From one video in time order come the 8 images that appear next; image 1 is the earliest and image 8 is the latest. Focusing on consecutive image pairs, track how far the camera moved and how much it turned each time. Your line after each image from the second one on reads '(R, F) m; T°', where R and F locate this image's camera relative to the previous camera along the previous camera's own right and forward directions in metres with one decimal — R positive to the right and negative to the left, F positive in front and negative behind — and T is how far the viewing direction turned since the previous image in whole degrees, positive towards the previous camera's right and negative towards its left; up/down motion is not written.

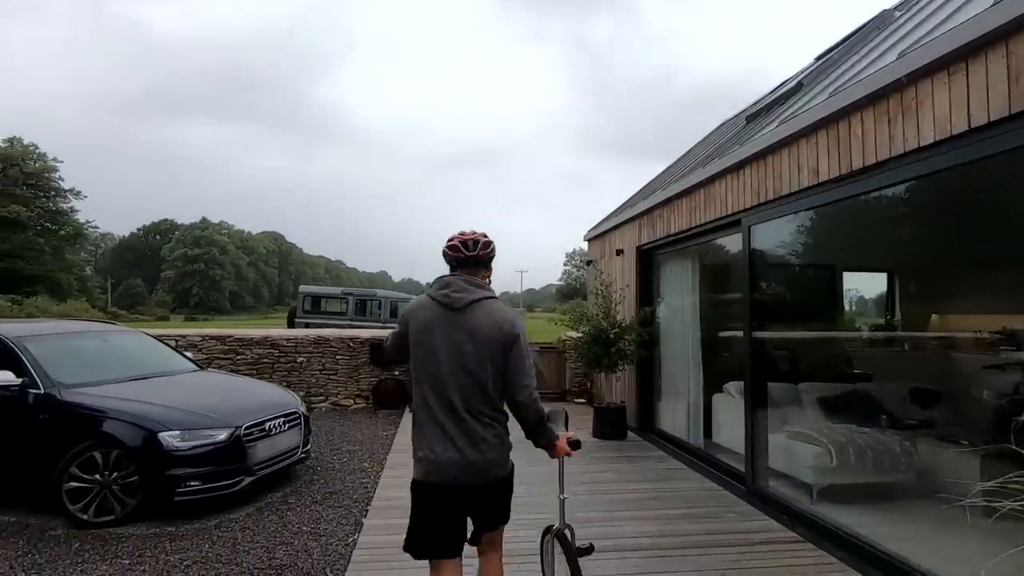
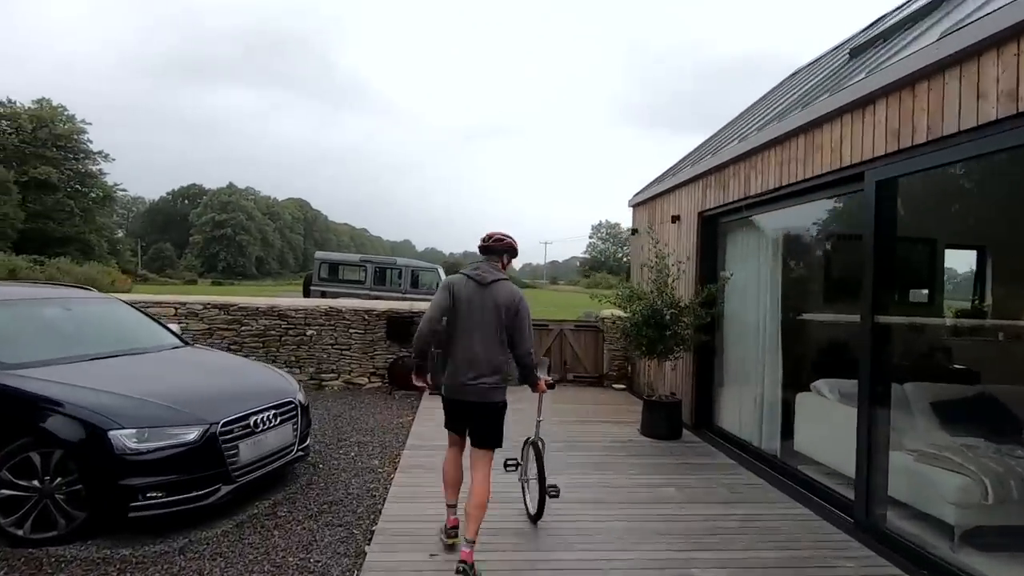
(-0.2, +1.0) m; -2°
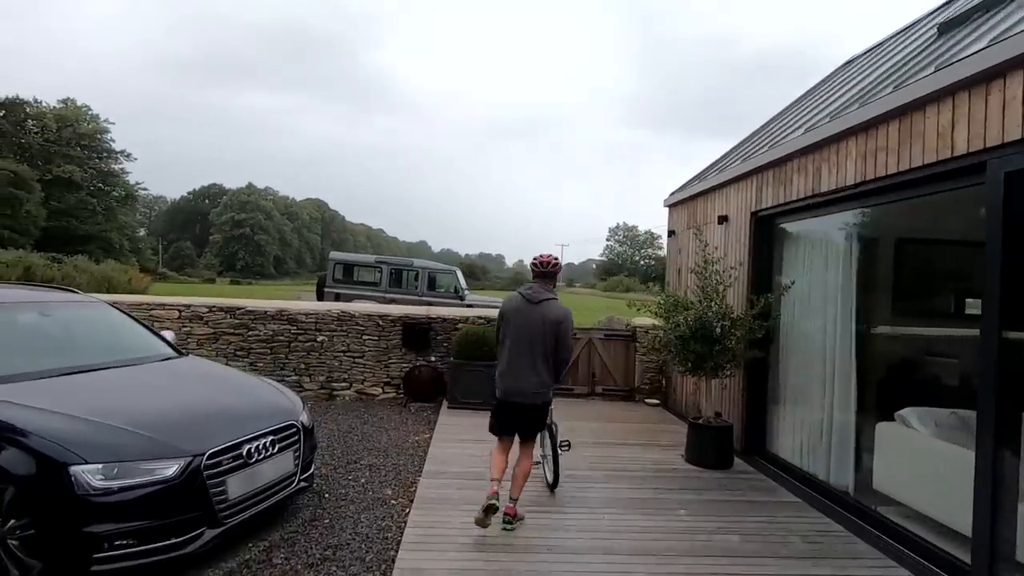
(-0.1, +0.6) m; -2°
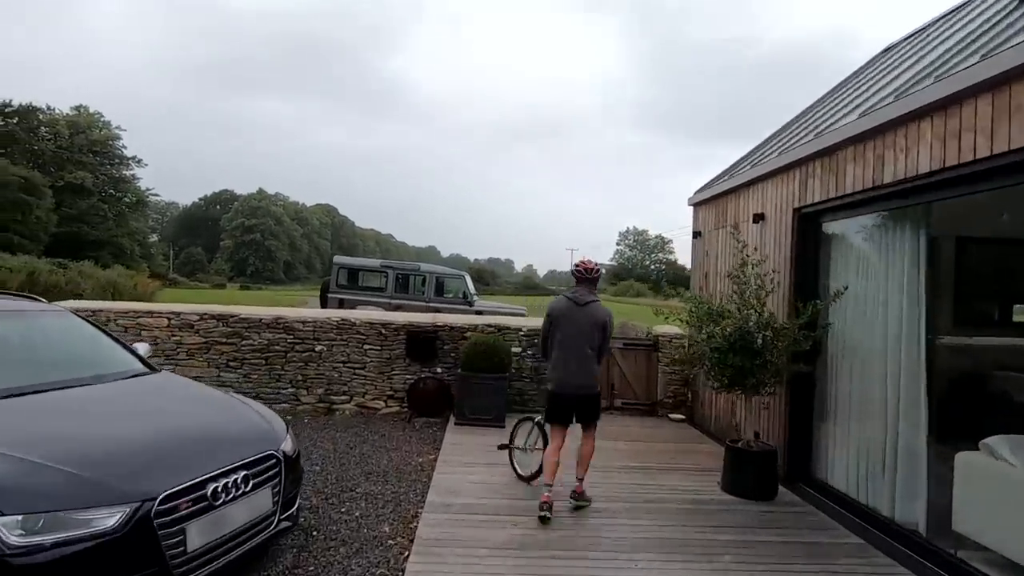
(0.0, +0.6) m; -1°
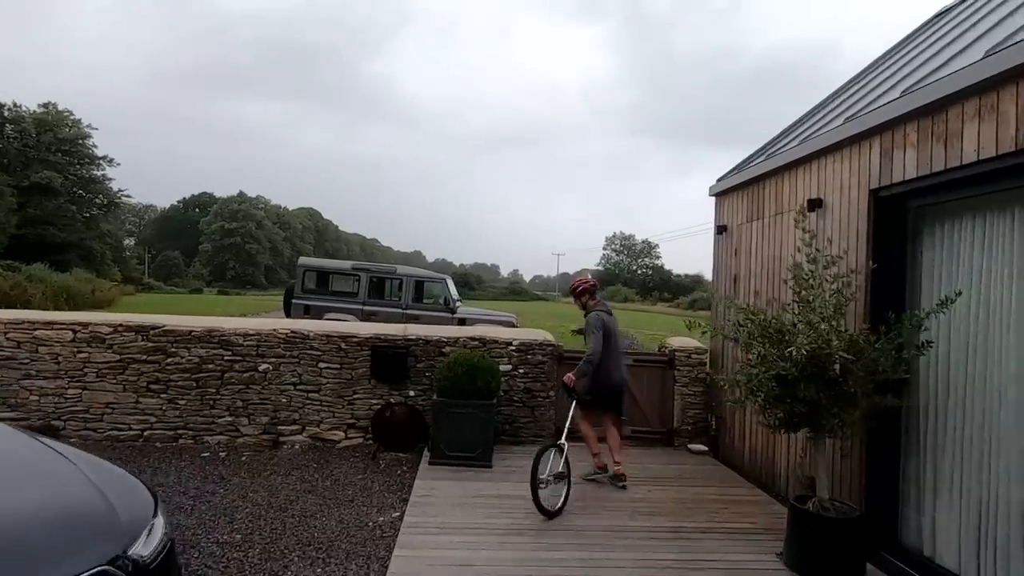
(0.0, +1.2) m; +2°
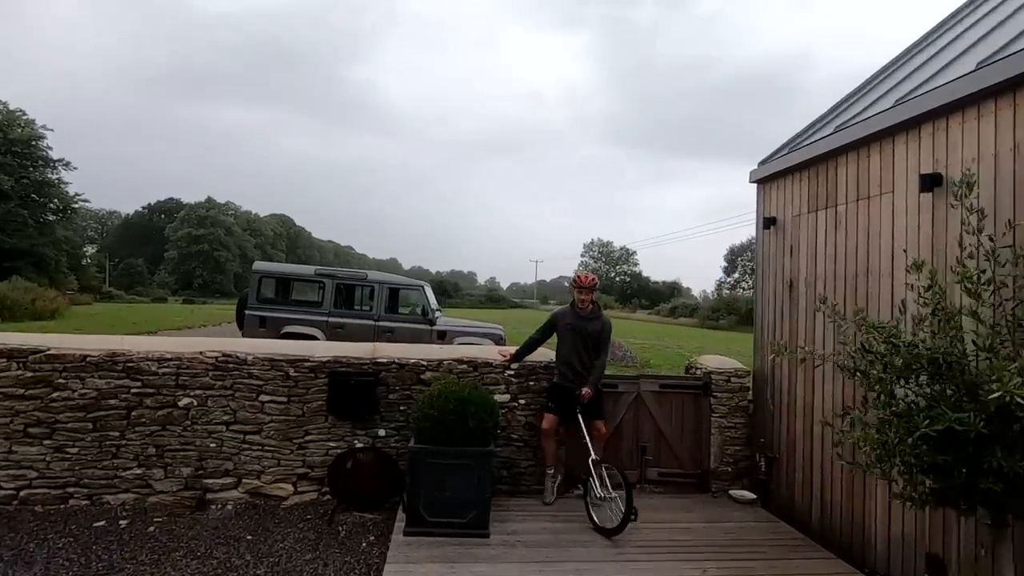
(-0.2, +1.3) m; +2°
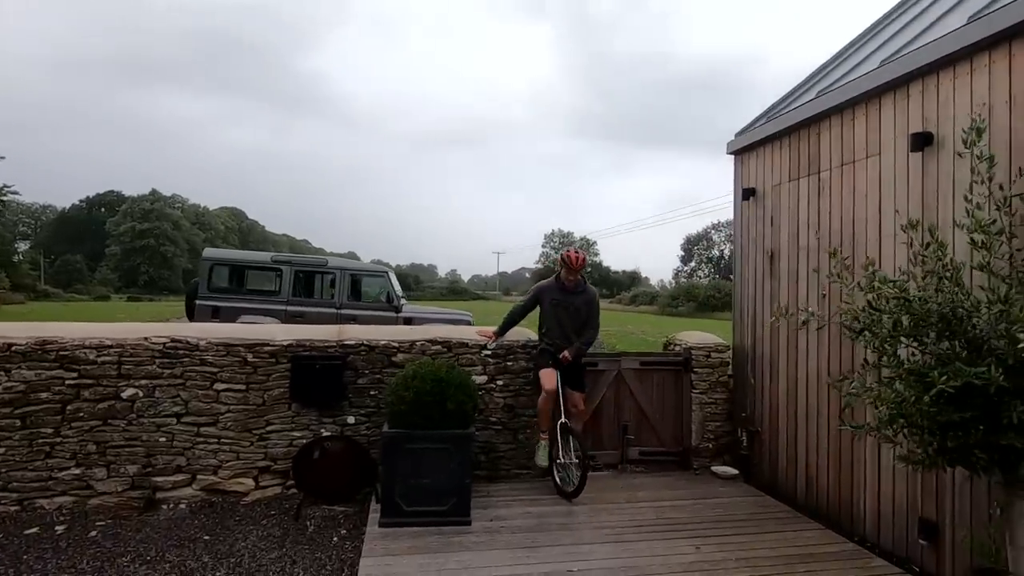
(-0.1, +0.2) m; +4°
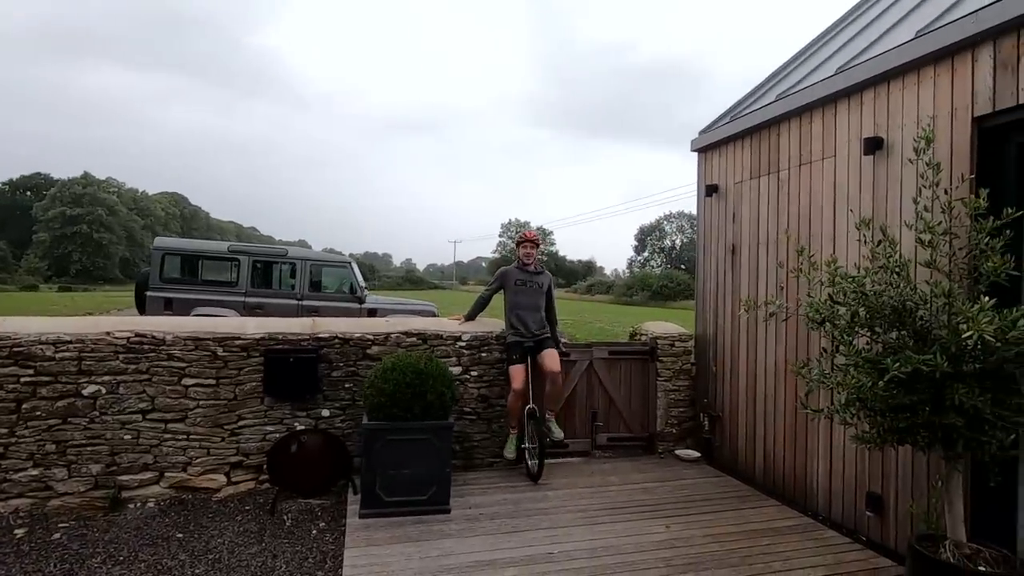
(-0.2, -0.1) m; +5°
